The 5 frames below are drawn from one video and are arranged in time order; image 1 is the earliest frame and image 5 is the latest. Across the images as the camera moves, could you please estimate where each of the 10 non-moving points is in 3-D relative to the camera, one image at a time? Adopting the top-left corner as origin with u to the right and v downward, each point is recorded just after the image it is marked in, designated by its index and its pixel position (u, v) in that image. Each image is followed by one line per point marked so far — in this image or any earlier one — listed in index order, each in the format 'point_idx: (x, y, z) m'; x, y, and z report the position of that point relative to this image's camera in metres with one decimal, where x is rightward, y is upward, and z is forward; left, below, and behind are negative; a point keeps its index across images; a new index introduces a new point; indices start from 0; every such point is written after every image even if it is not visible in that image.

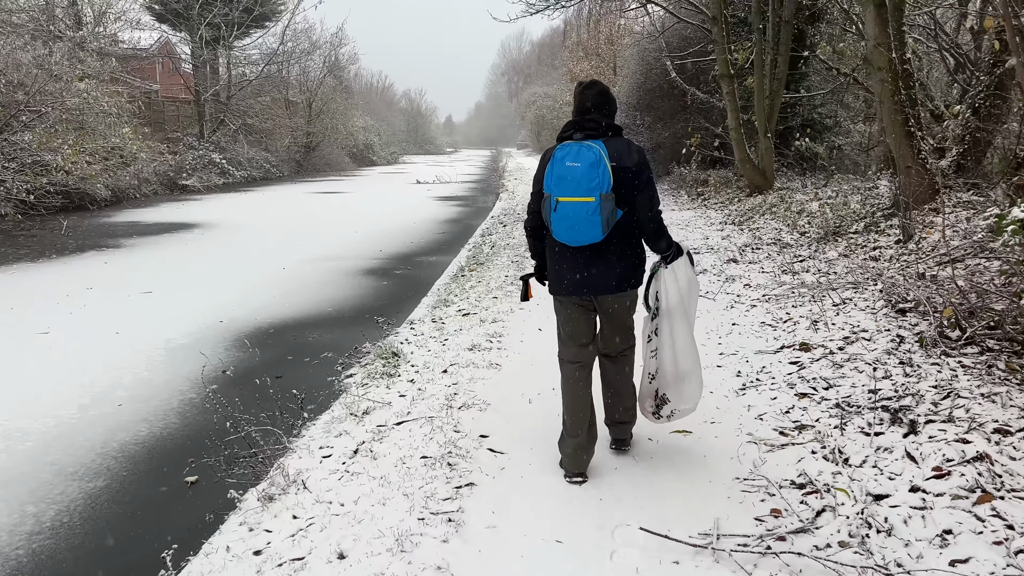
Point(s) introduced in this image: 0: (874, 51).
0: (+3.6, +2.4, +8.0) m
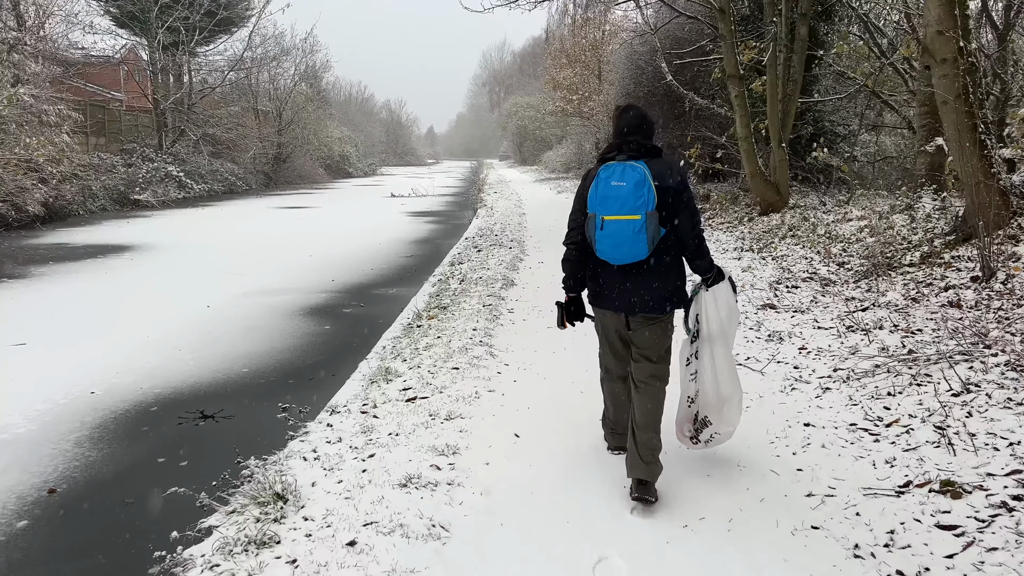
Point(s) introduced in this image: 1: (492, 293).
0: (+3.4, +2.0, +6.4) m
1: (-0.2, 0.0, +6.8) m
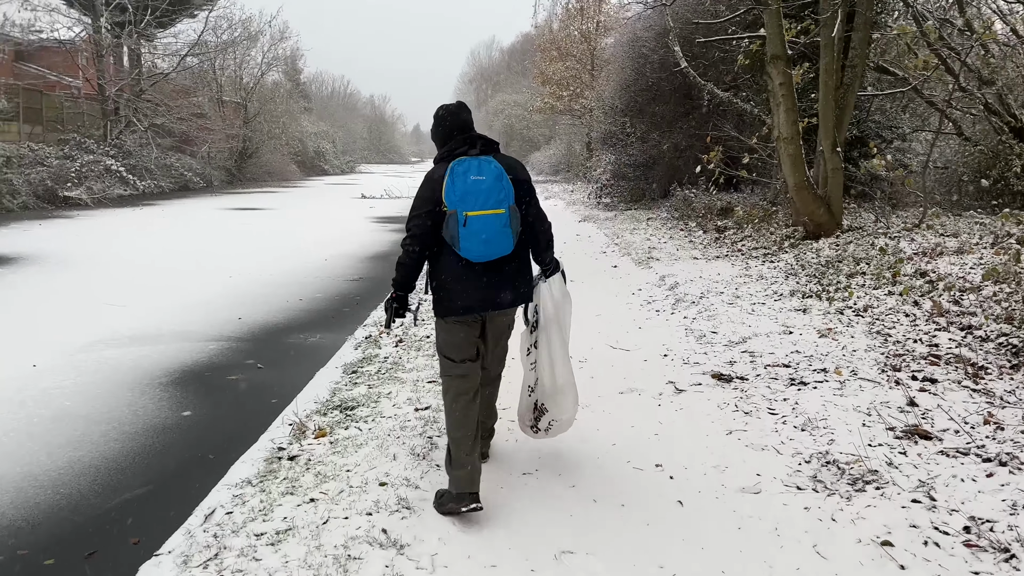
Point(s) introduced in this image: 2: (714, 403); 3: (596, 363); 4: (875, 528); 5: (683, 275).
0: (+3.2, +1.5, +4.0) m
1: (-0.4, -0.5, +4.3) m
2: (+1.0, -0.6, +3.9) m
3: (+0.5, -0.4, +4.6) m
4: (+1.2, -0.8, +2.5) m
5: (+1.6, +0.1, +7.4) m
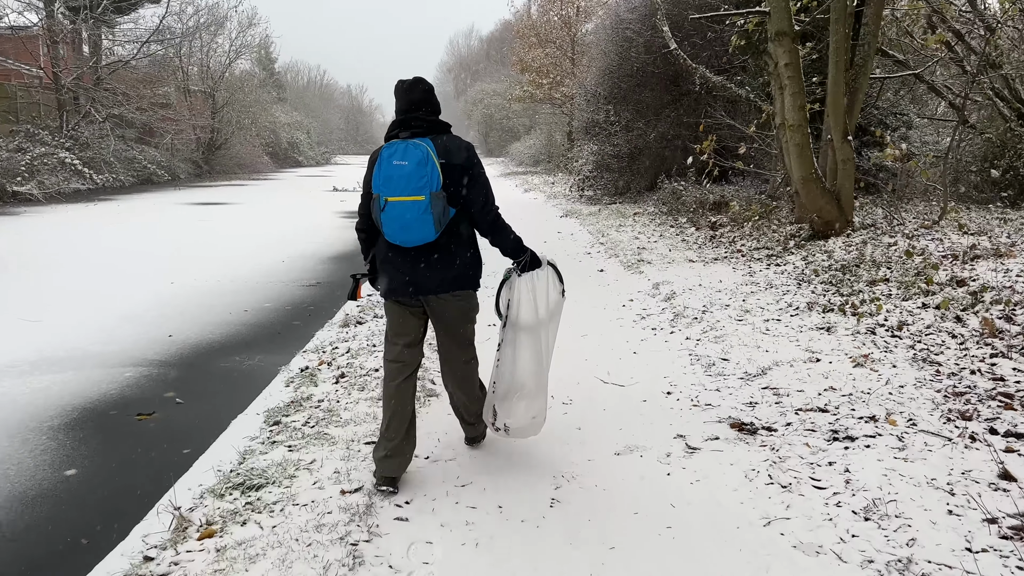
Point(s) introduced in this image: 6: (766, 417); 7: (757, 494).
0: (+3.1, +1.4, +3.1) m
1: (-0.5, -0.6, +3.3) m
2: (+0.8, -0.7, +2.9) m
3: (+0.3, -0.5, +3.7) m
4: (+1.1, -0.9, +1.6) m
5: (+1.4, +0.1, +6.5) m
6: (+1.1, -0.6, +3.5) m
7: (+0.8, -0.7, +2.7) m
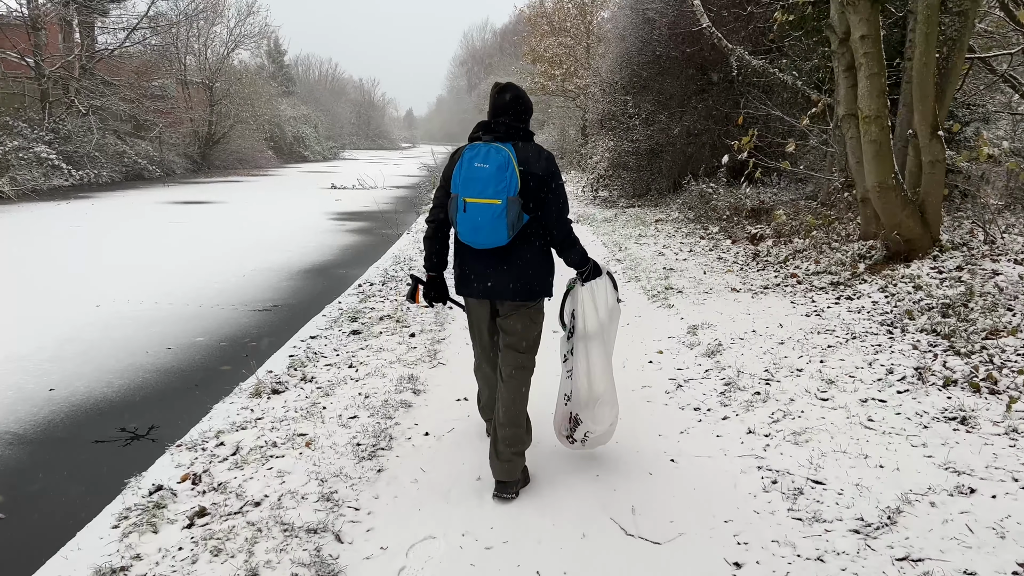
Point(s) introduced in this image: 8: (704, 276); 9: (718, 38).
0: (+2.9, +1.1, +1.4) m
1: (-0.7, -0.9, +1.8) m
2: (+0.7, -1.0, +1.4) m
3: (+0.2, -0.8, +2.1) m
4: (+0.9, -1.2, 0.0) m
5: (+1.3, -0.2, +4.9) m
6: (+1.0, -0.8, +1.9) m
7: (+0.7, -1.0, +1.2) m
8: (+1.5, +0.1, +6.4) m
9: (+2.2, +2.6, +8.2) m
